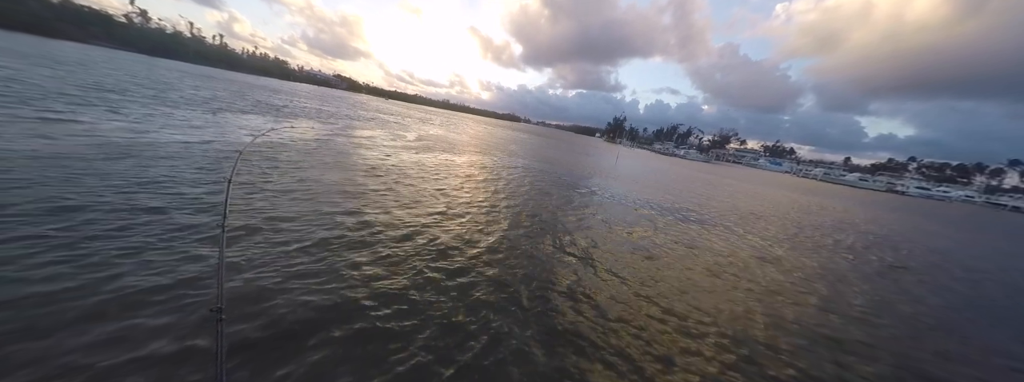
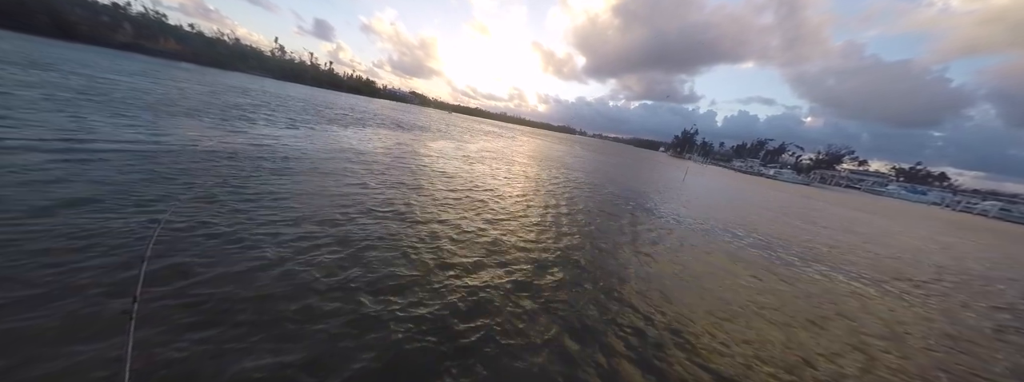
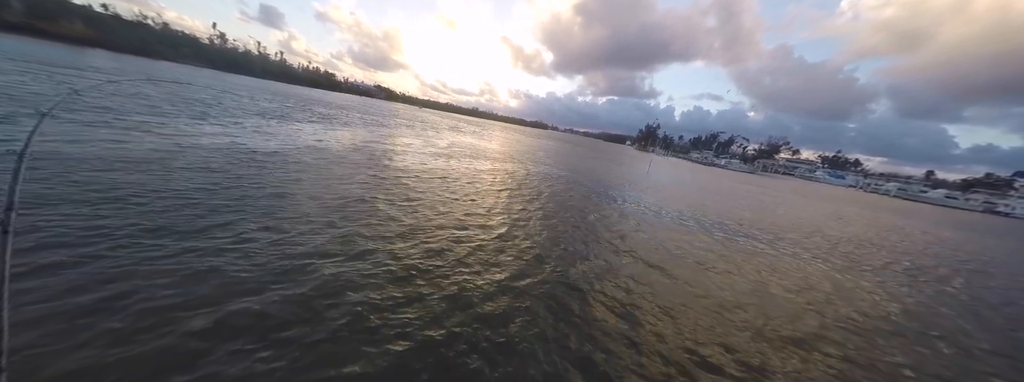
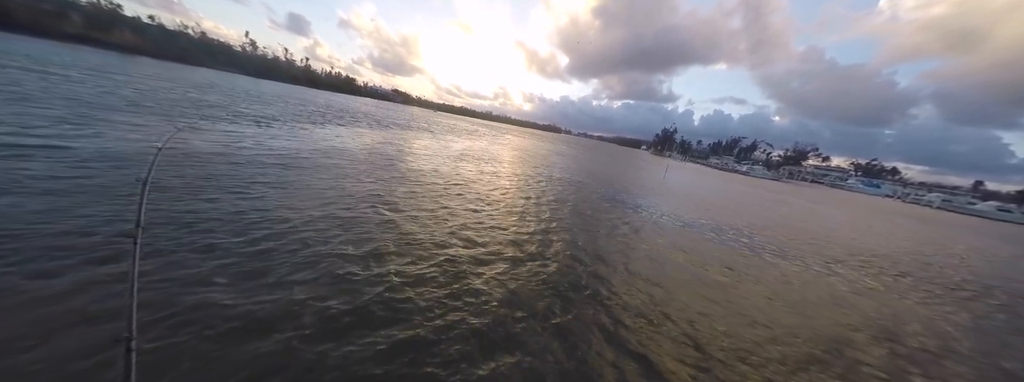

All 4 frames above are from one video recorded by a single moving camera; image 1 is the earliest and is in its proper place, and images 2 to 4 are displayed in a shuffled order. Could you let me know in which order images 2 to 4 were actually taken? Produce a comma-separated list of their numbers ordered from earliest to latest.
3, 4, 2
